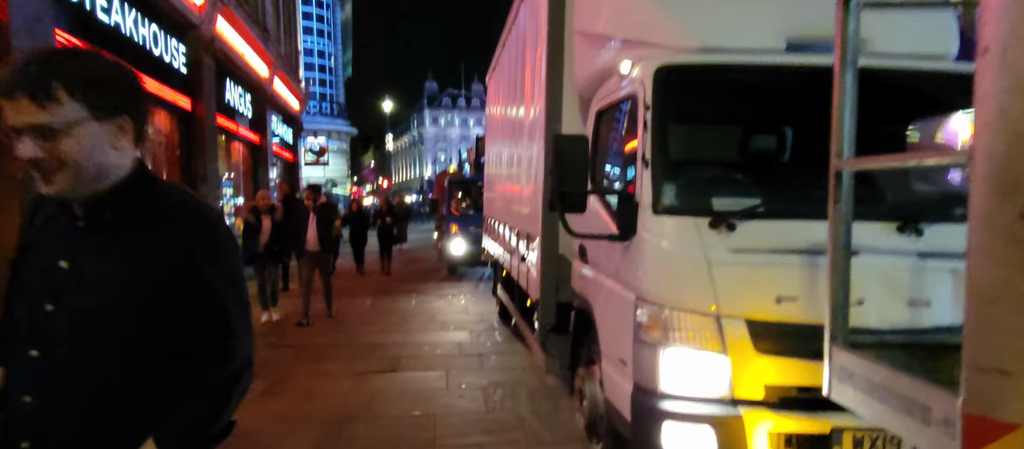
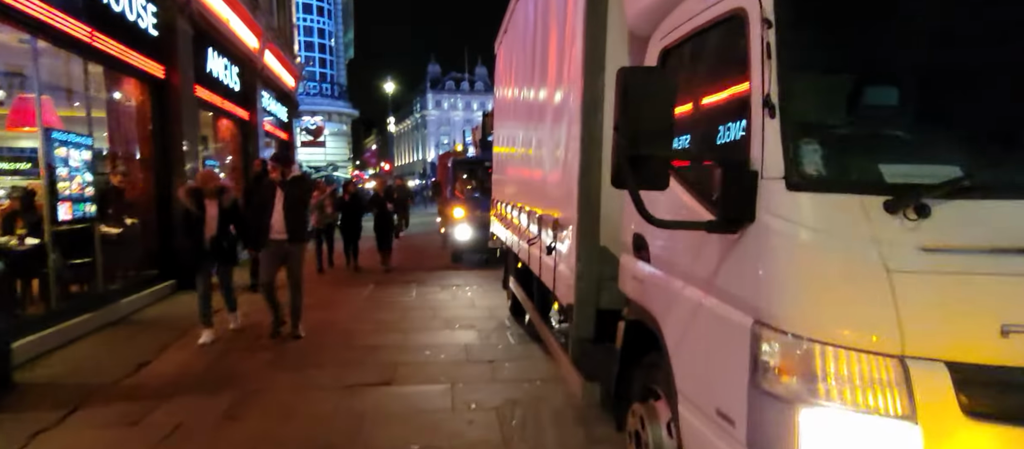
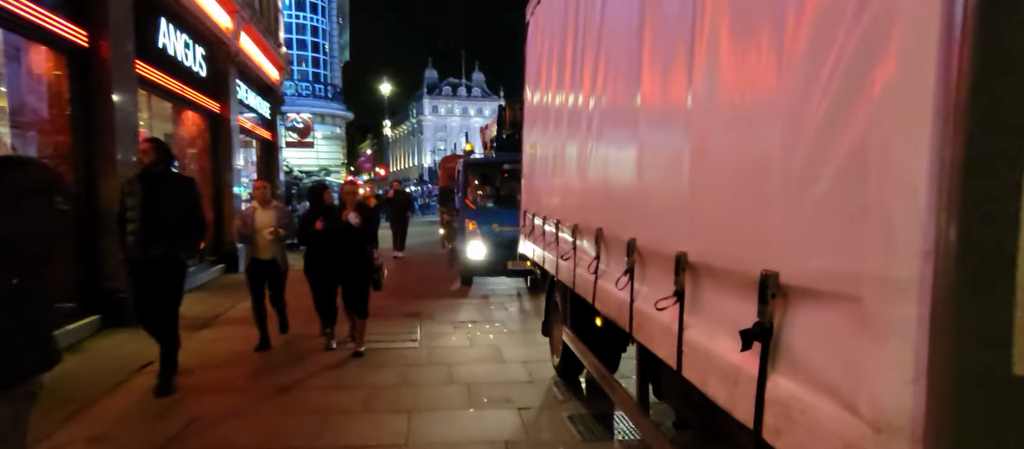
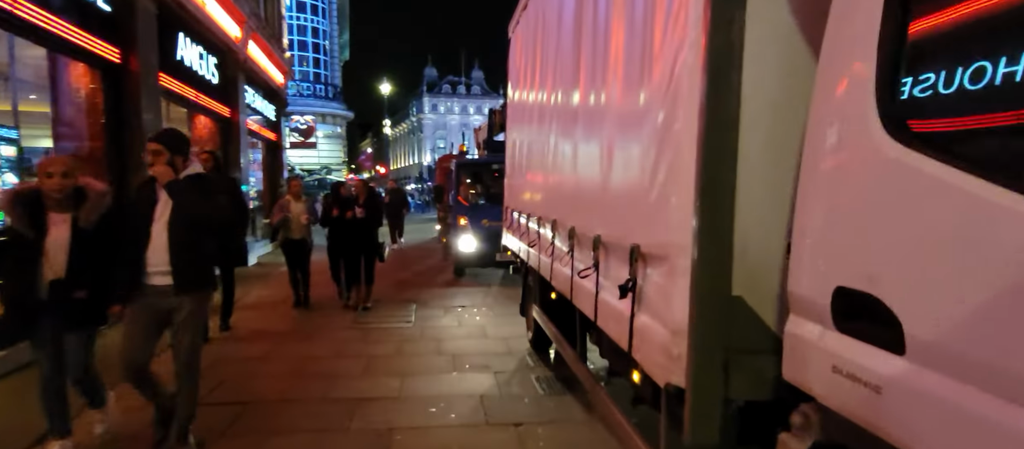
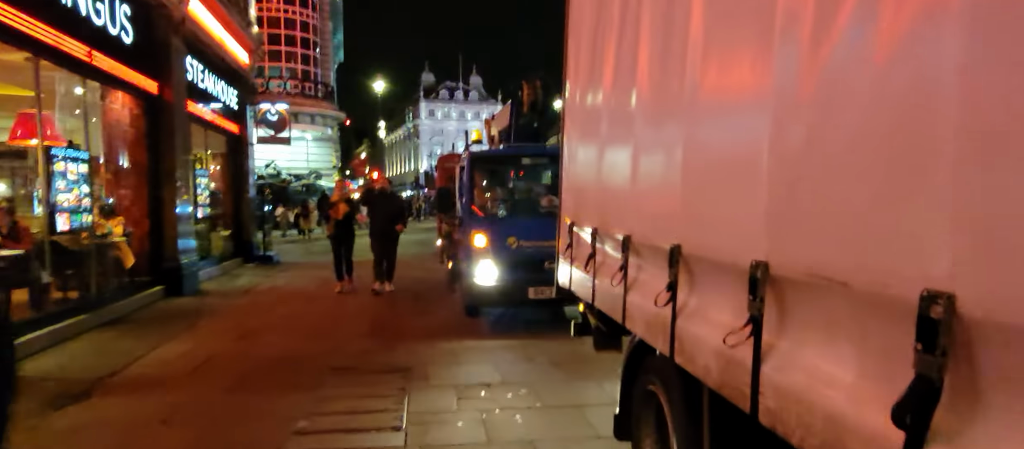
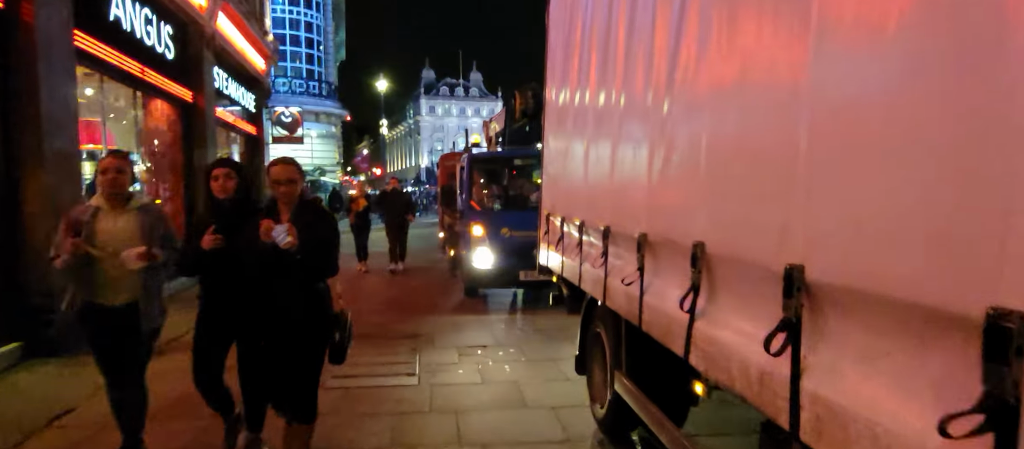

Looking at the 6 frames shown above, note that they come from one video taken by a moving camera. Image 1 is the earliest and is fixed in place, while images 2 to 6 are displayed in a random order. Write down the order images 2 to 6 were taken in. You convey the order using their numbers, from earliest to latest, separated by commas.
2, 4, 3, 6, 5
